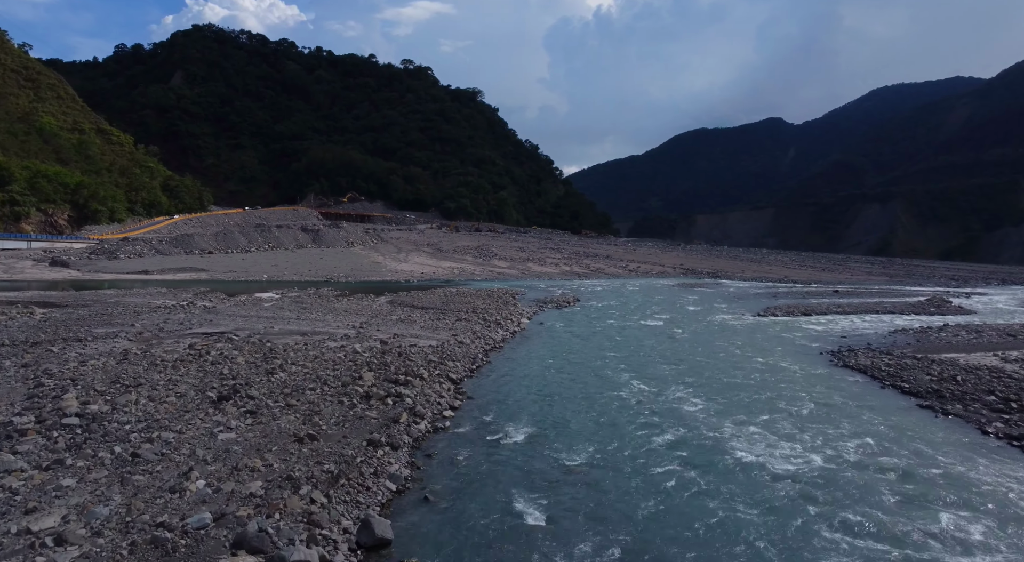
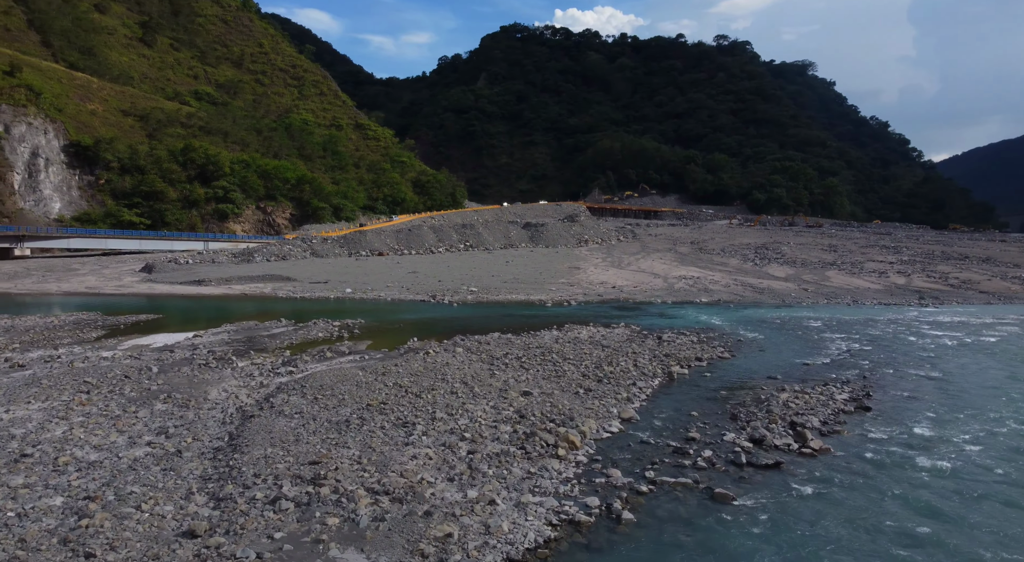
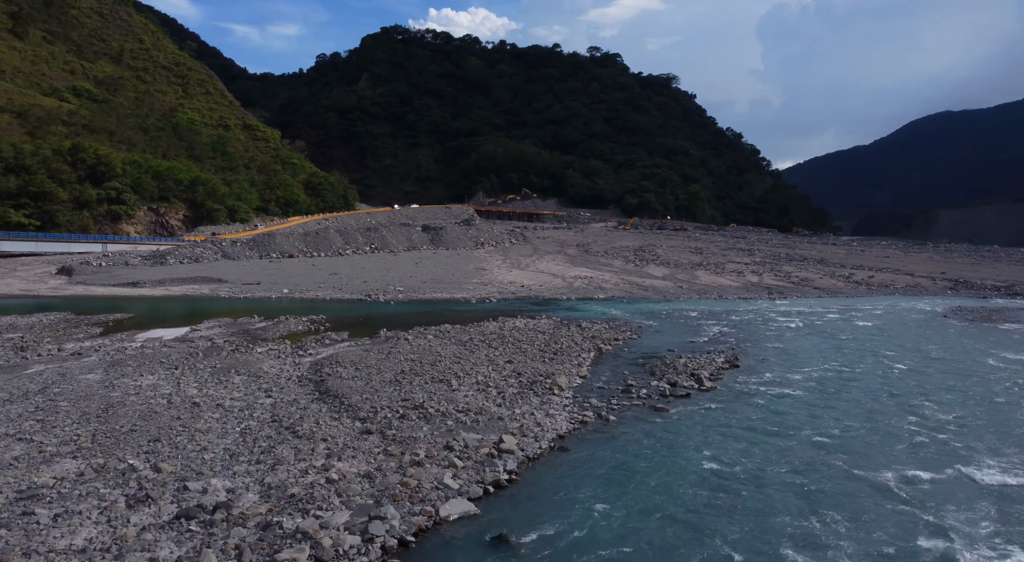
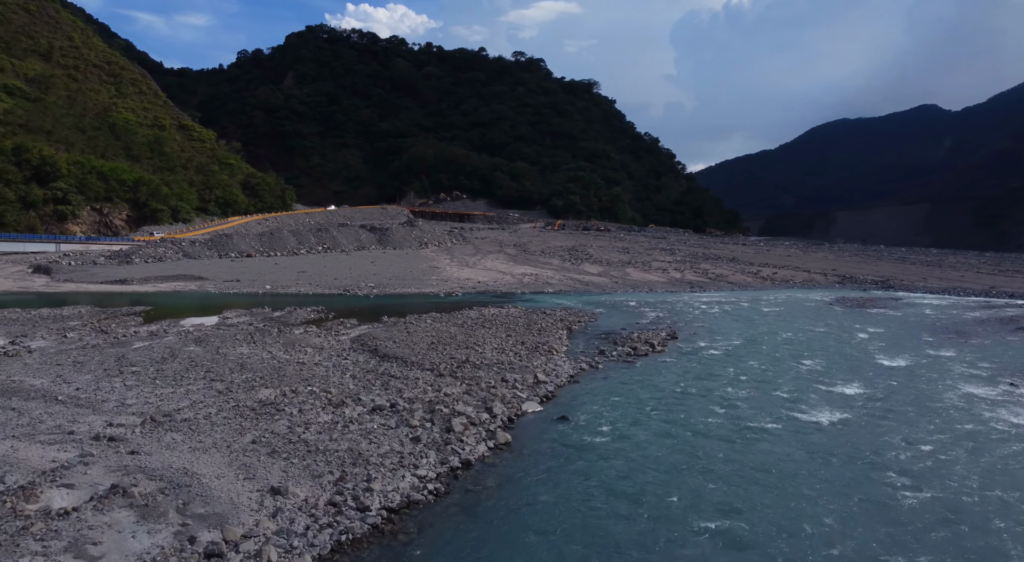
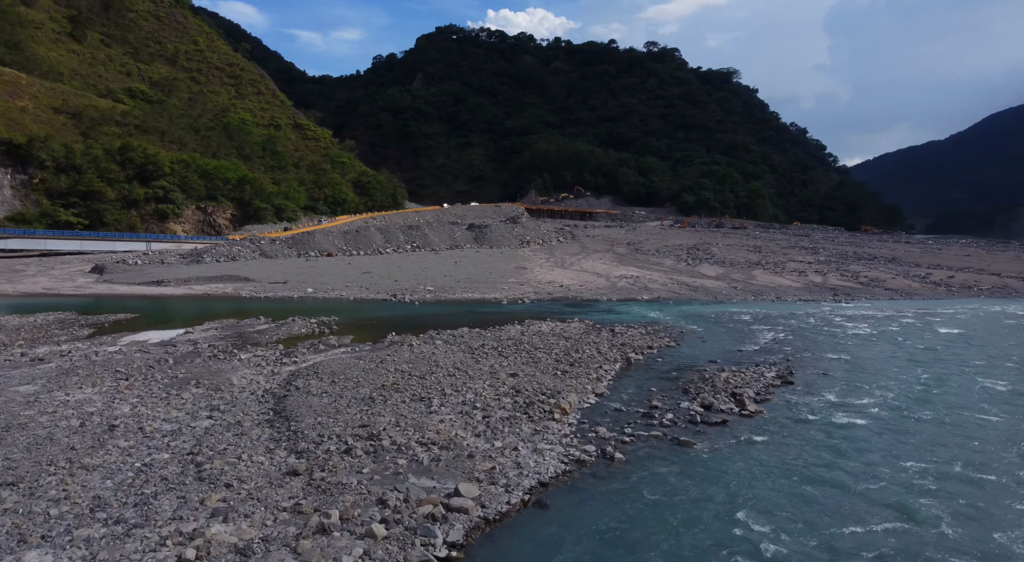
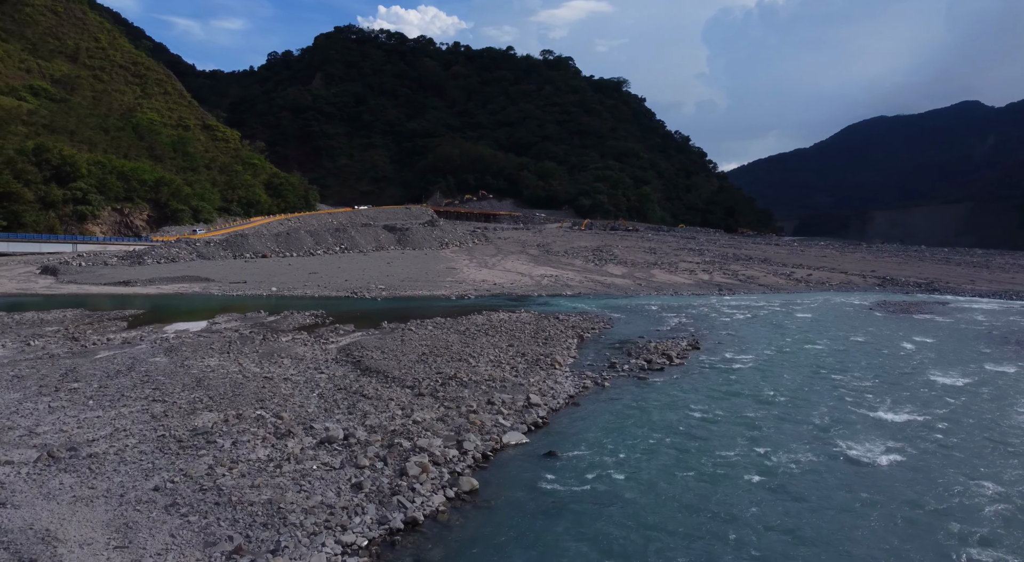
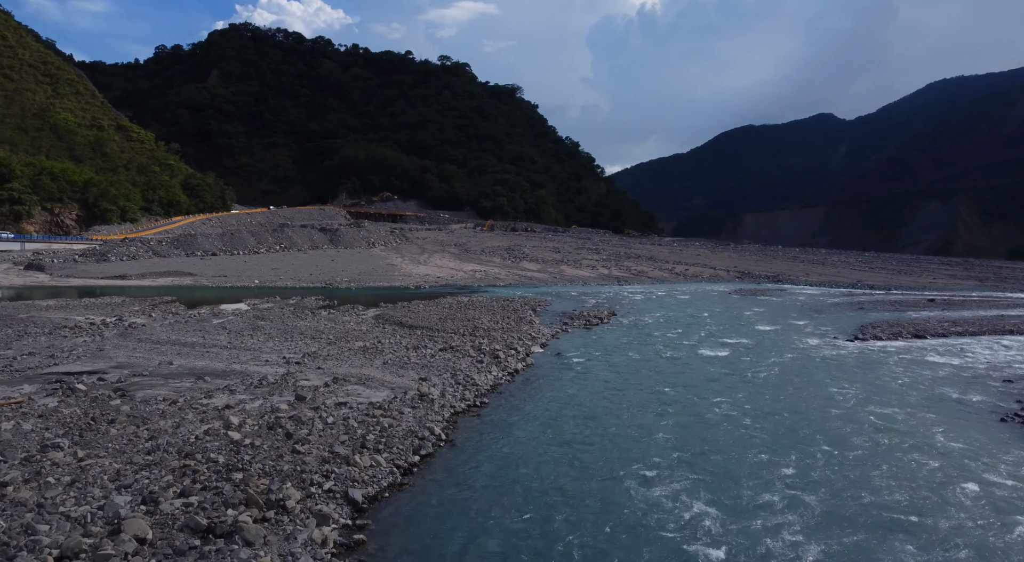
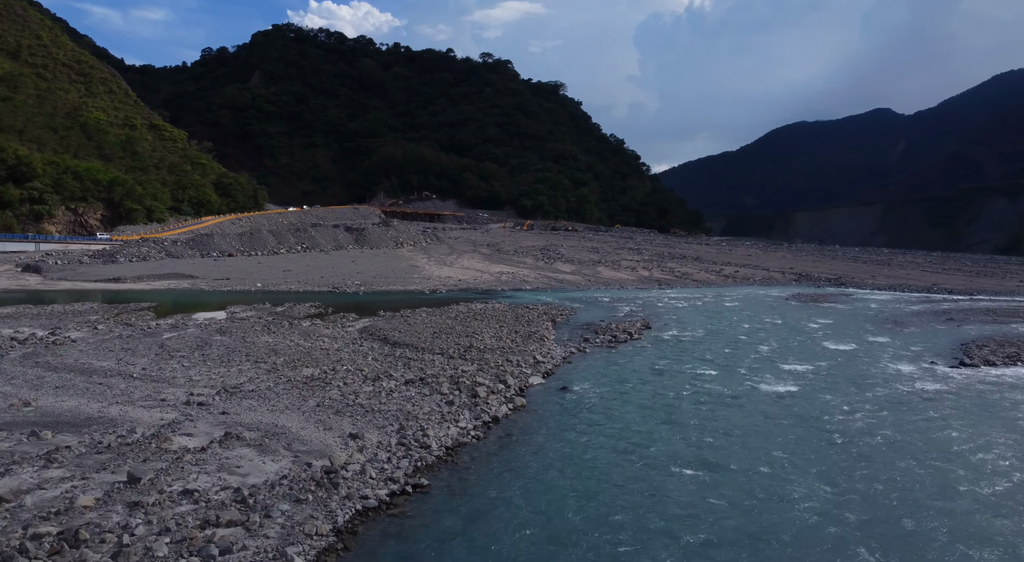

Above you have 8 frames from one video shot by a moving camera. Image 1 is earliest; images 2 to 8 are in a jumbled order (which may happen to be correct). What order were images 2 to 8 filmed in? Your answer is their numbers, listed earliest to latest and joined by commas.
7, 8, 4, 6, 3, 5, 2
